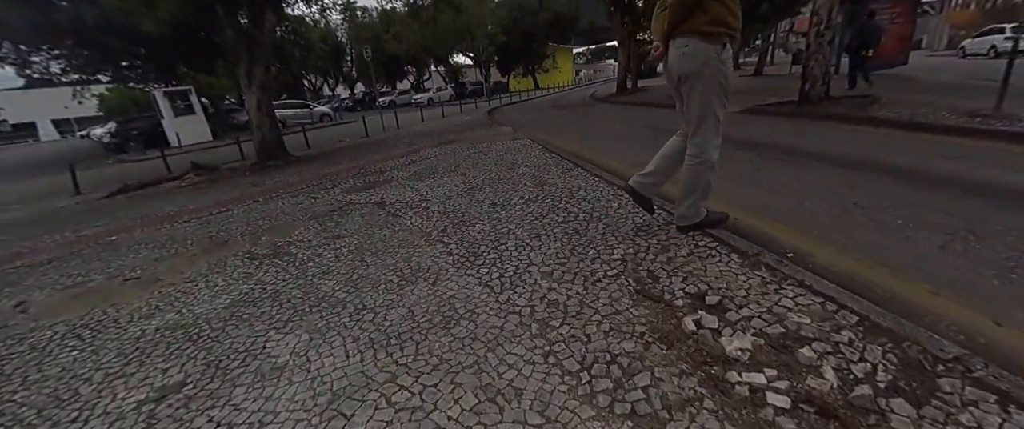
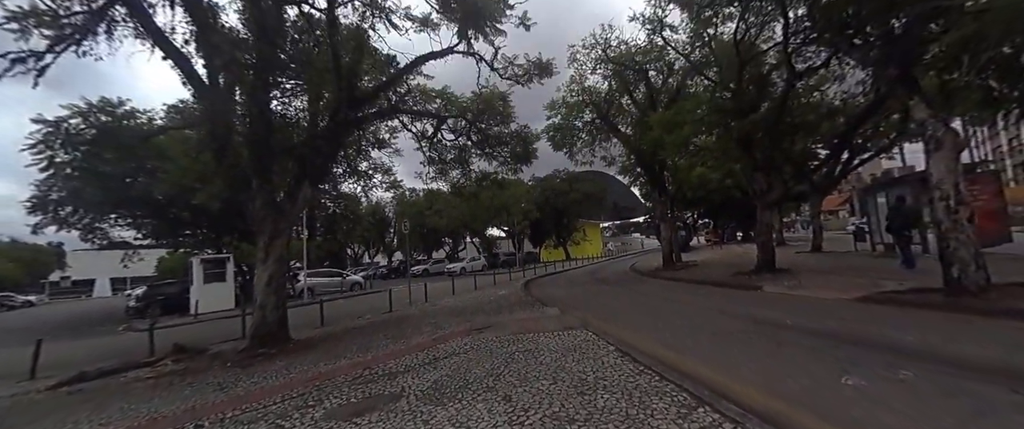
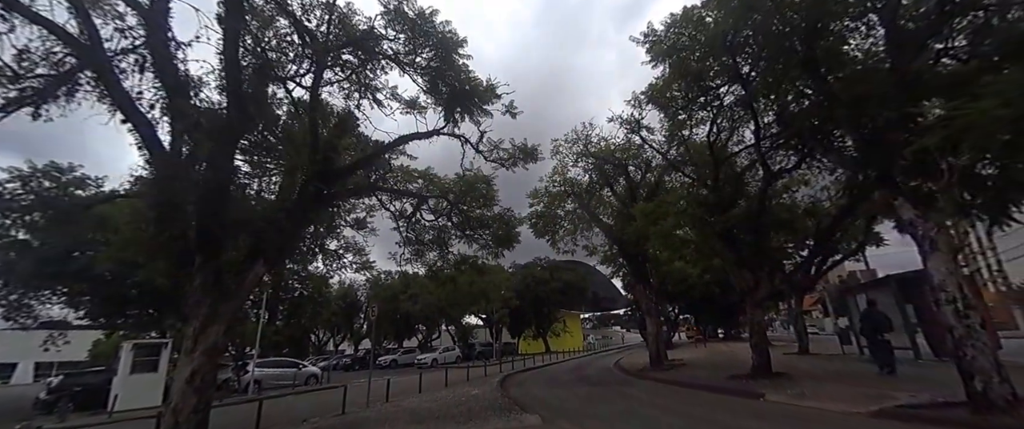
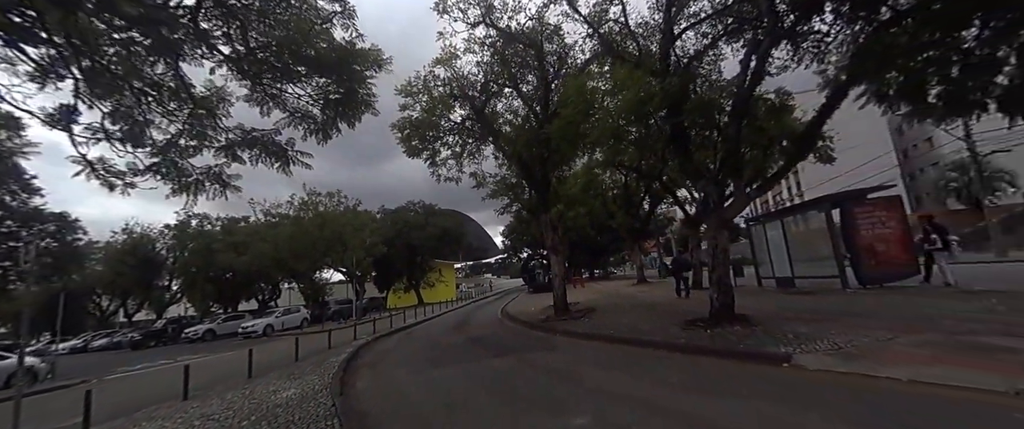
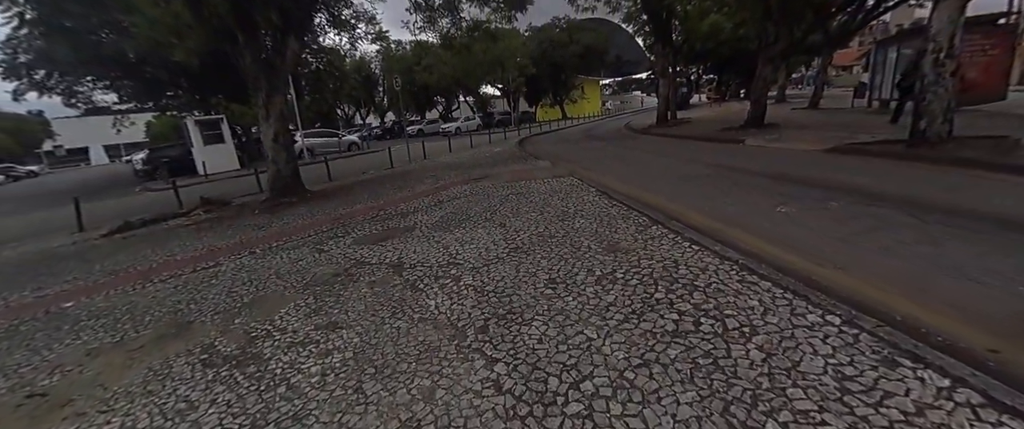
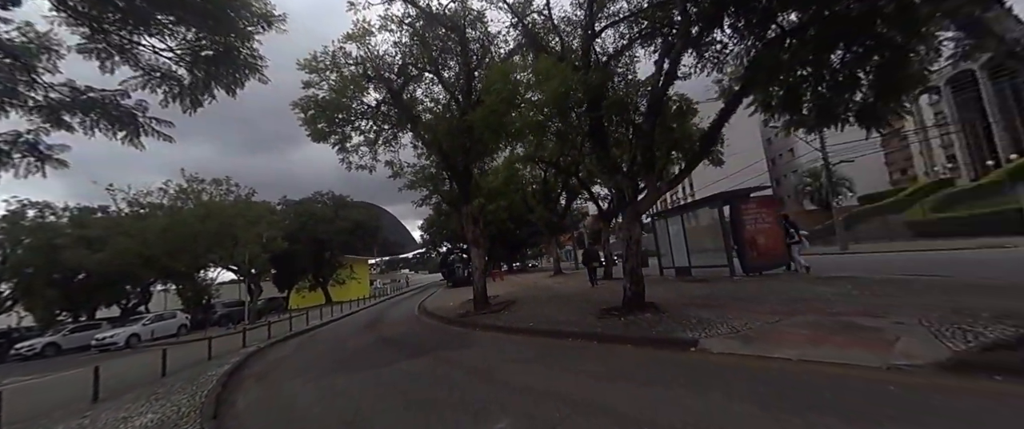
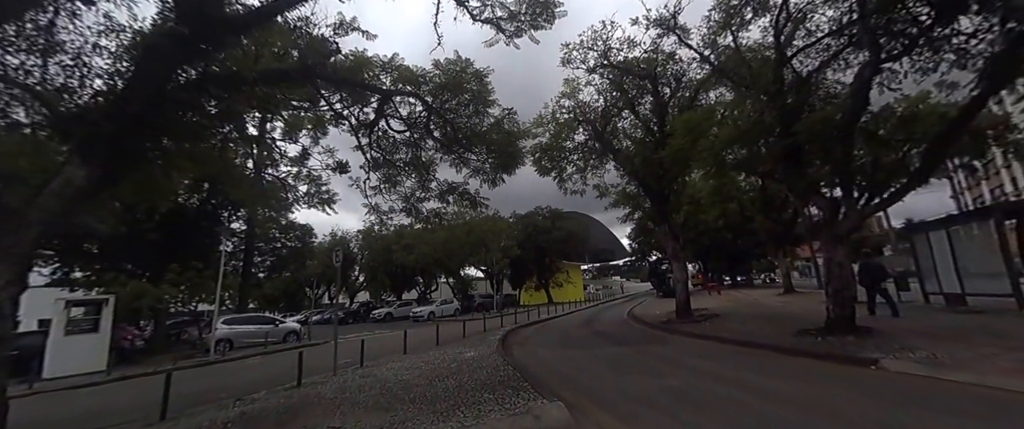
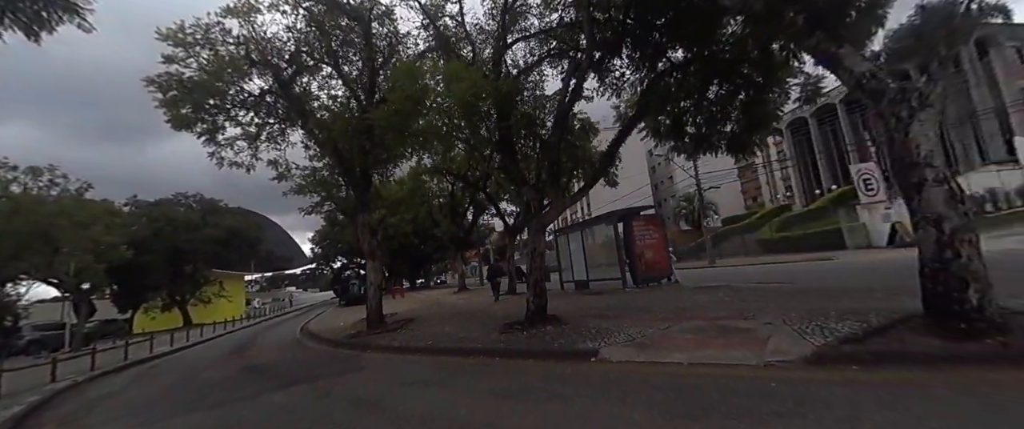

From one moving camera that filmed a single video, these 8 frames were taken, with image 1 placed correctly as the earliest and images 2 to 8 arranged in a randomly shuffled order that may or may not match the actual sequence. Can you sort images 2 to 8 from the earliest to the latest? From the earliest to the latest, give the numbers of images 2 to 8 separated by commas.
5, 2, 3, 7, 4, 6, 8
